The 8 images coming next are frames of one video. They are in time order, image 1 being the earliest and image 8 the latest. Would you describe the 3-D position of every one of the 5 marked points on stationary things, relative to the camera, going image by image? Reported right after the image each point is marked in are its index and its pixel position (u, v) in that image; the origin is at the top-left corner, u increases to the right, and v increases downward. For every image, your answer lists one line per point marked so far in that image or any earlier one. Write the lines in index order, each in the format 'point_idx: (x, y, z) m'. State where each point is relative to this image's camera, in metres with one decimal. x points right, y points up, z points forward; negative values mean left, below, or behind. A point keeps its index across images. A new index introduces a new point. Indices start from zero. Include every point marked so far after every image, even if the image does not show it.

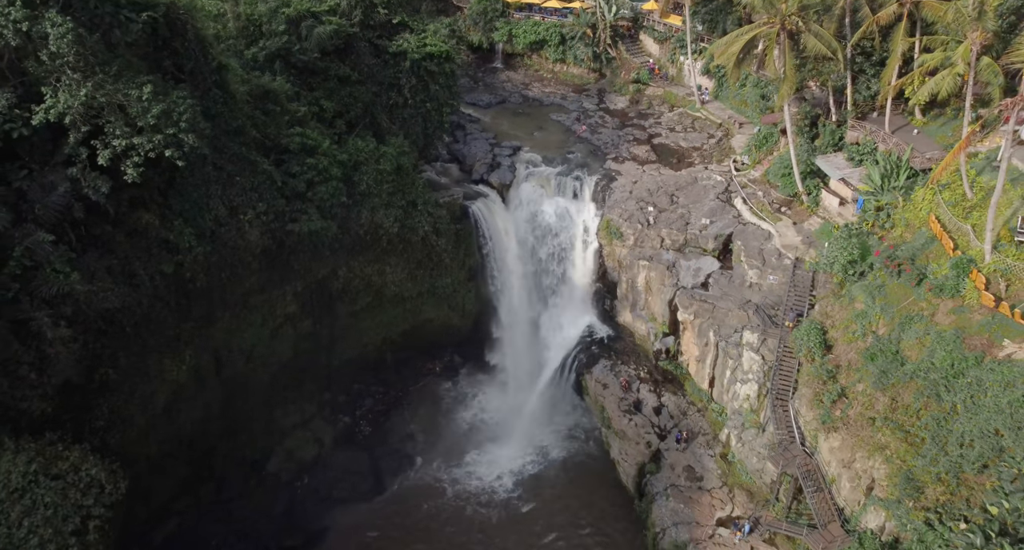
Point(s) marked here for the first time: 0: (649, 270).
0: (+4.2, +0.2, +19.3) m
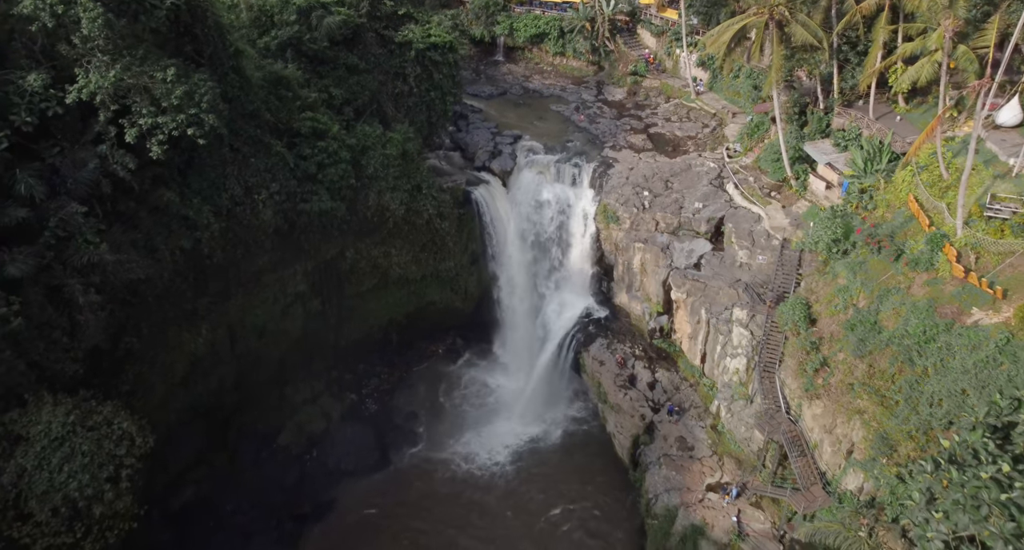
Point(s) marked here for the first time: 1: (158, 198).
0: (+4.2, +0.7, +20.1) m
1: (-8.2, +1.8, +14.4) m
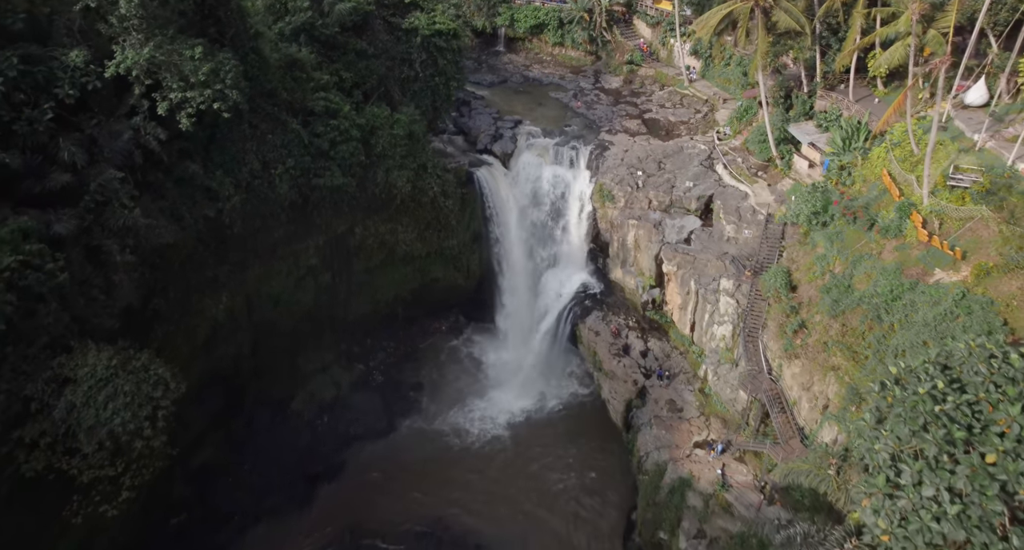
0: (+4.2, +1.6, +21.2) m
1: (-8.2, +2.6, +15.6) m
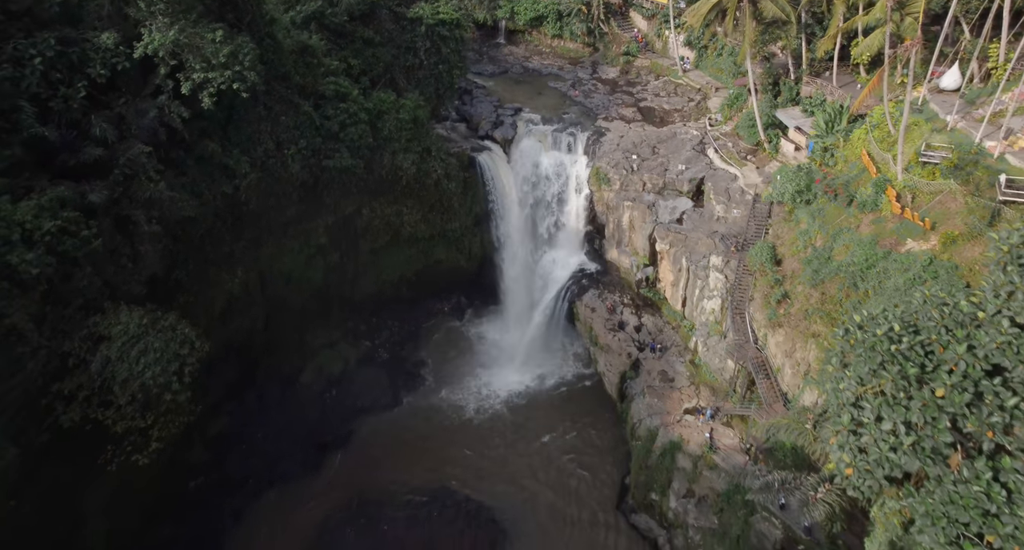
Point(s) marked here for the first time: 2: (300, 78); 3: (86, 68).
0: (+4.3, +2.3, +22.2) m
1: (-8.2, +3.4, +16.5) m
2: (-6.6, +6.1, +19.5) m
3: (-9.5, +4.6, +14.0) m
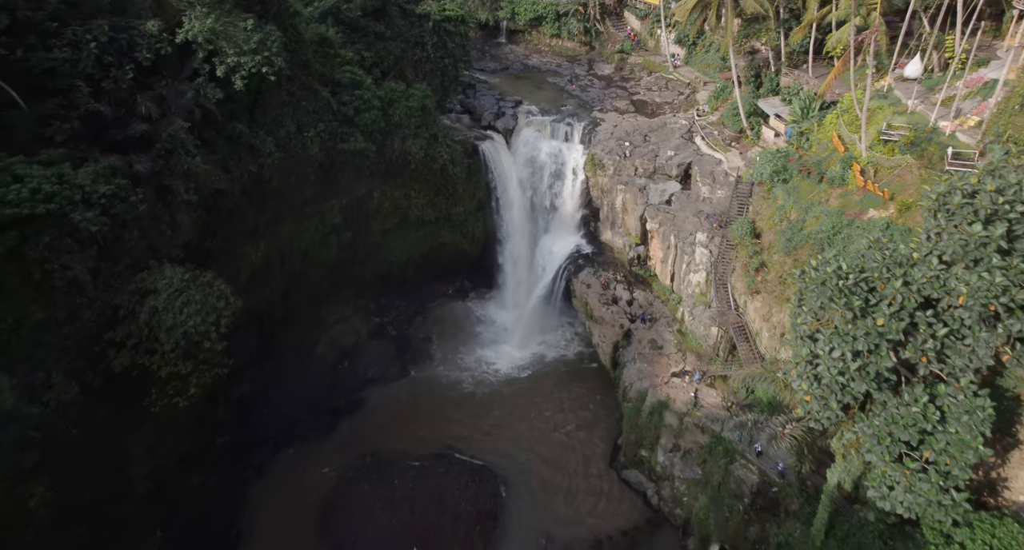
0: (+4.3, +3.2, +23.8) m
1: (-8.1, +4.3, +18.2) m
2: (-6.5, +7.0, +21.1) m
3: (-9.5, +5.6, +15.6) m
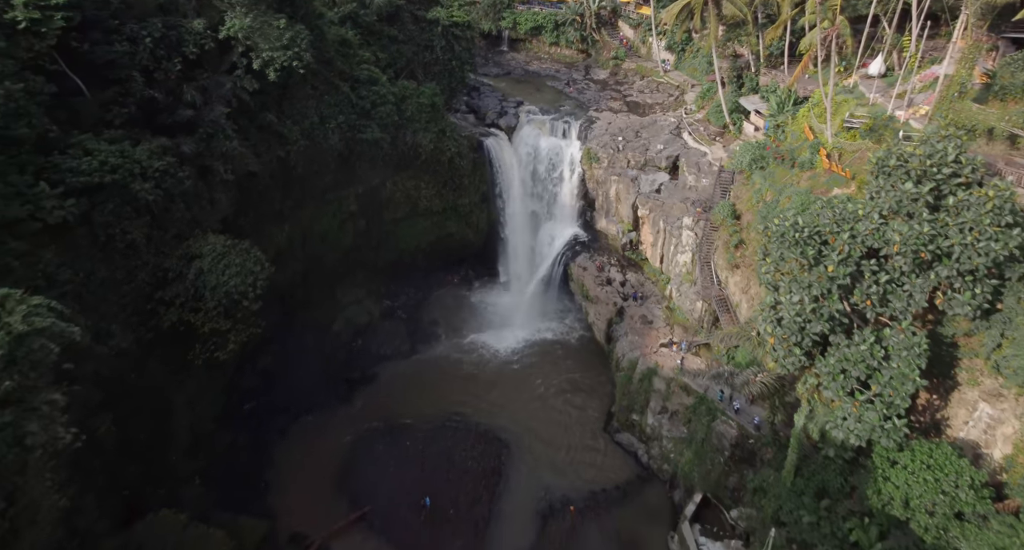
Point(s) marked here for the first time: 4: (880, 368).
0: (+4.4, +3.8, +25.9) m
1: (-8.0, +5.1, +20.2) m
2: (-6.4, +7.7, +23.2) m
3: (-9.4, +6.4, +17.7) m
4: (+8.0, -2.0, +13.6) m
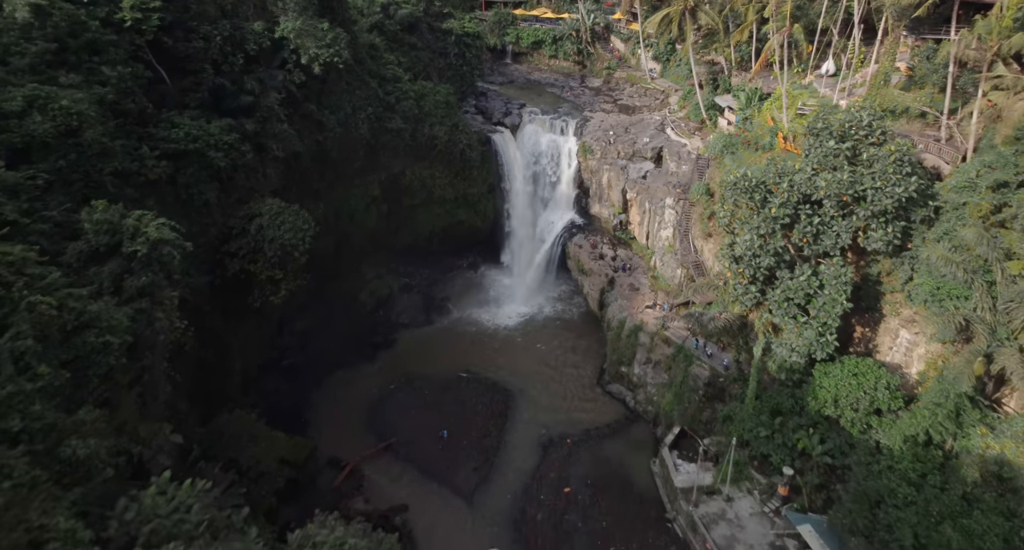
0: (+4.6, +4.9, +29.4) m
1: (-7.8, +6.4, +23.8) m
2: (-6.2, +8.9, +26.9) m
3: (-9.1, +7.8, +21.3) m
4: (+8.2, -0.5, +17.0) m
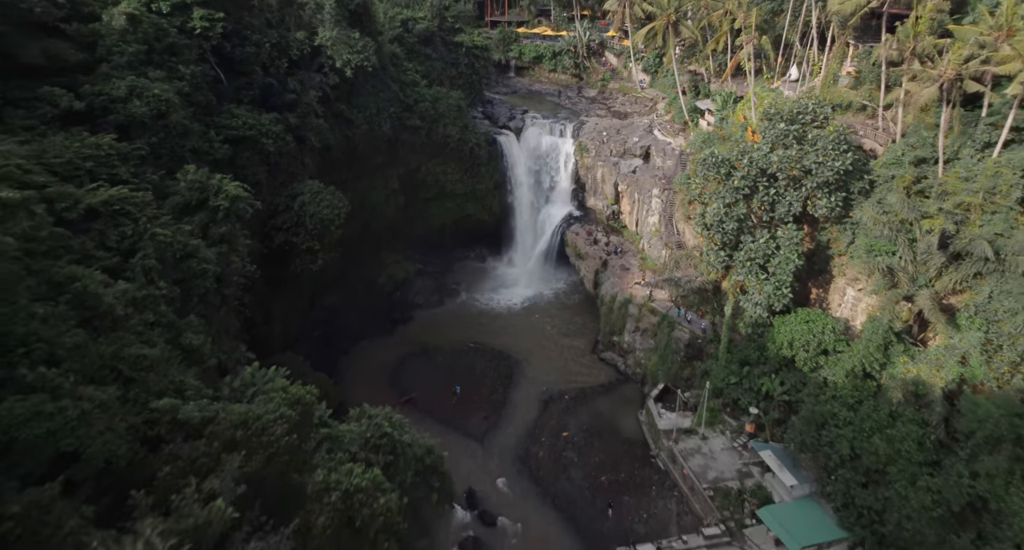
0: (+4.8, +5.7, +32.9) m
1: (-7.6, +7.3, +27.3) m
2: (-6.0, +9.8, +30.5) m
3: (-8.9, +8.9, +24.9) m
4: (+8.4, +0.6, +20.3) m
